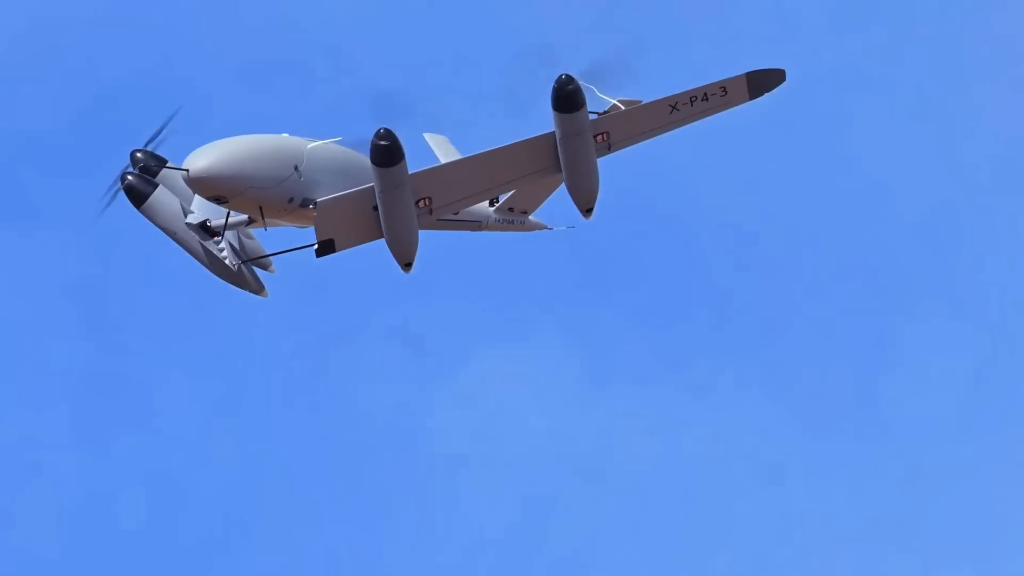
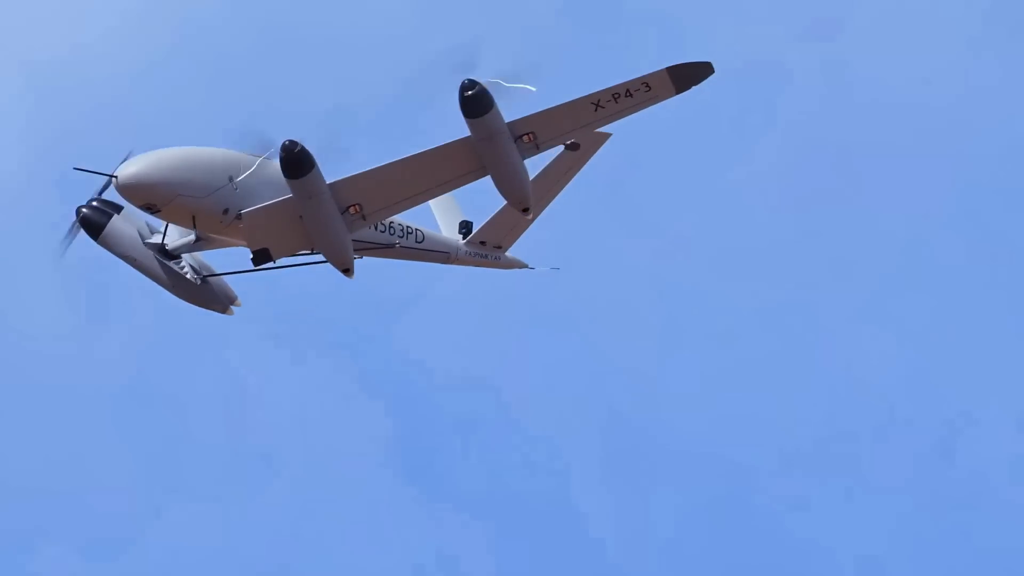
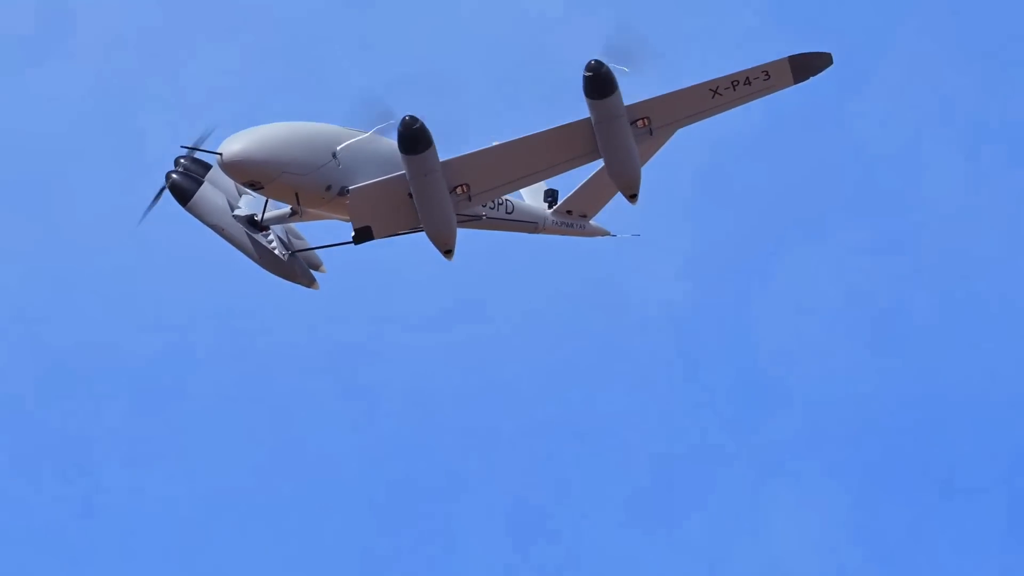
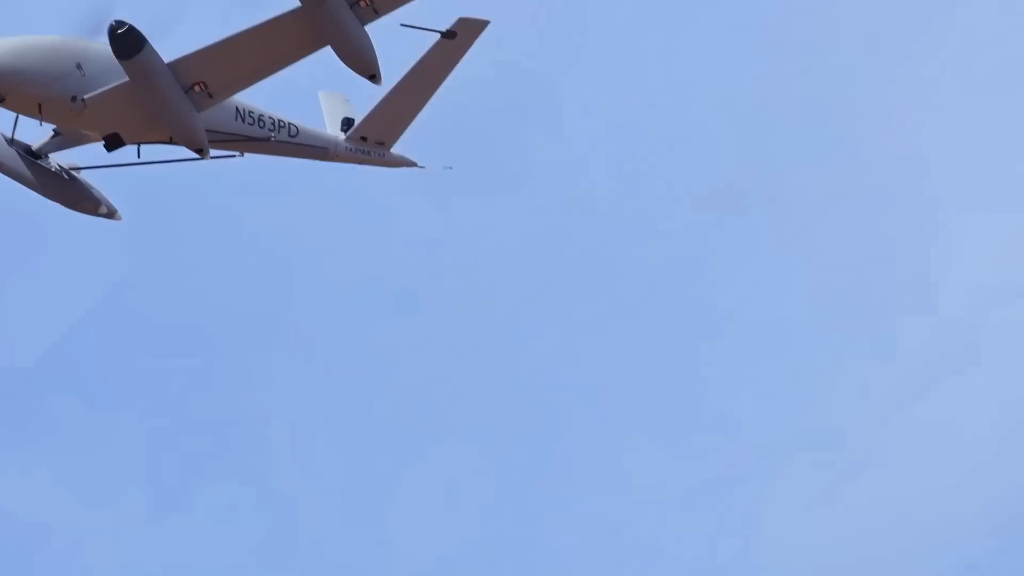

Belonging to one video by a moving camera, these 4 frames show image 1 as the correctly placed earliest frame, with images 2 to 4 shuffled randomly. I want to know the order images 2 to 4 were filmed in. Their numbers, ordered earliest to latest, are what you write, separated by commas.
3, 2, 4
